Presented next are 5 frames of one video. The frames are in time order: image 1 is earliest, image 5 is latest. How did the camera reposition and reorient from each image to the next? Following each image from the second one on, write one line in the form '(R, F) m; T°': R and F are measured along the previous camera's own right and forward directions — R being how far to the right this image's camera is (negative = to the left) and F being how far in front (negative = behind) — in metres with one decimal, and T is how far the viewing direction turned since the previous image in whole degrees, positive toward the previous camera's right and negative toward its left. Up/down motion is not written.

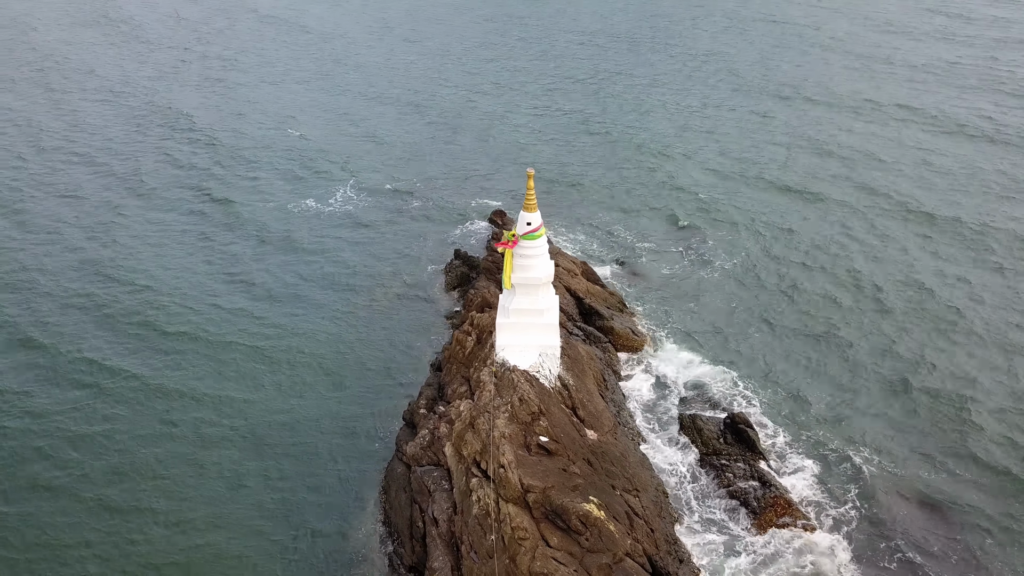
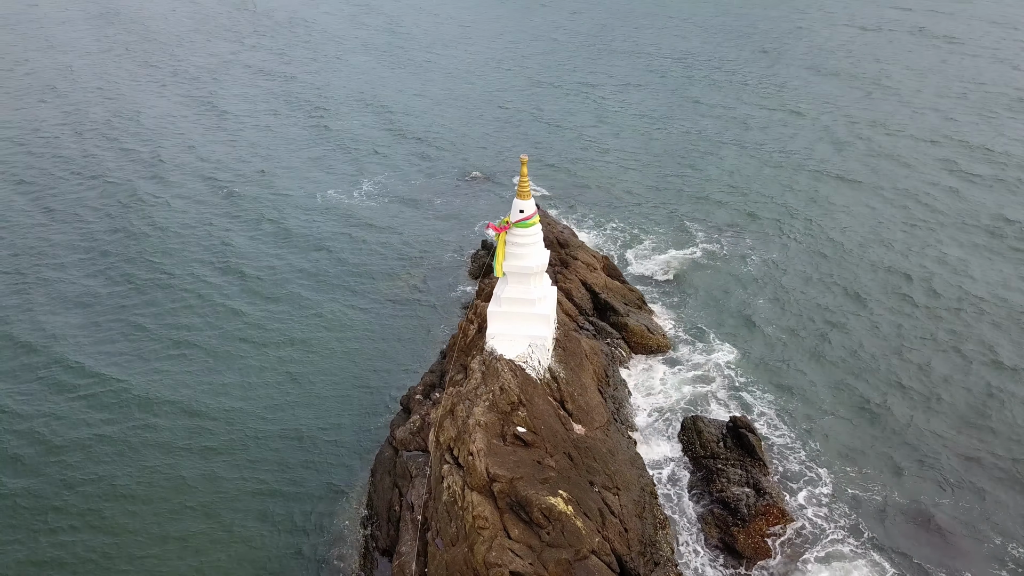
(+2.4, +0.4) m; -5°
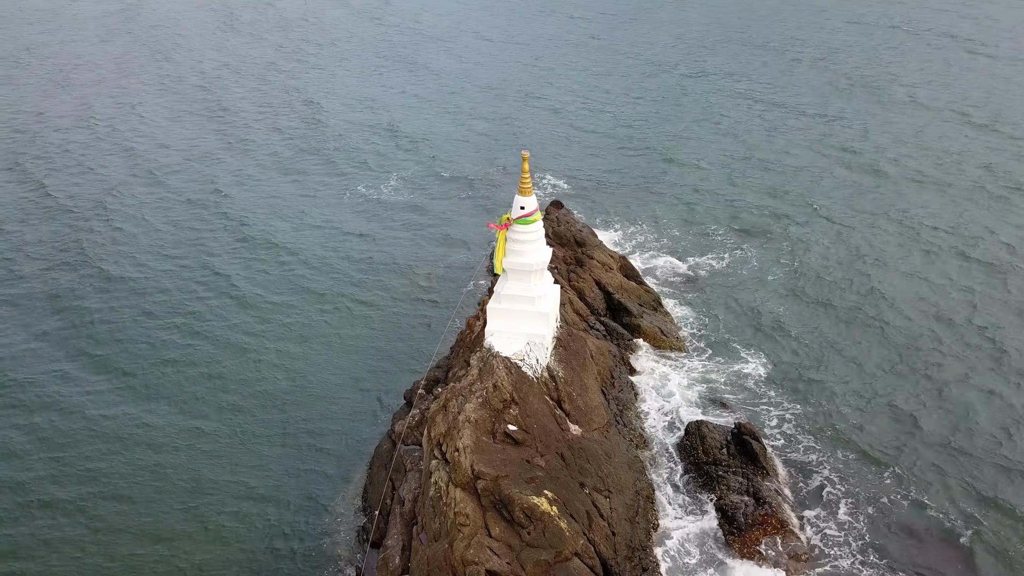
(+1.4, +0.2) m; -3°
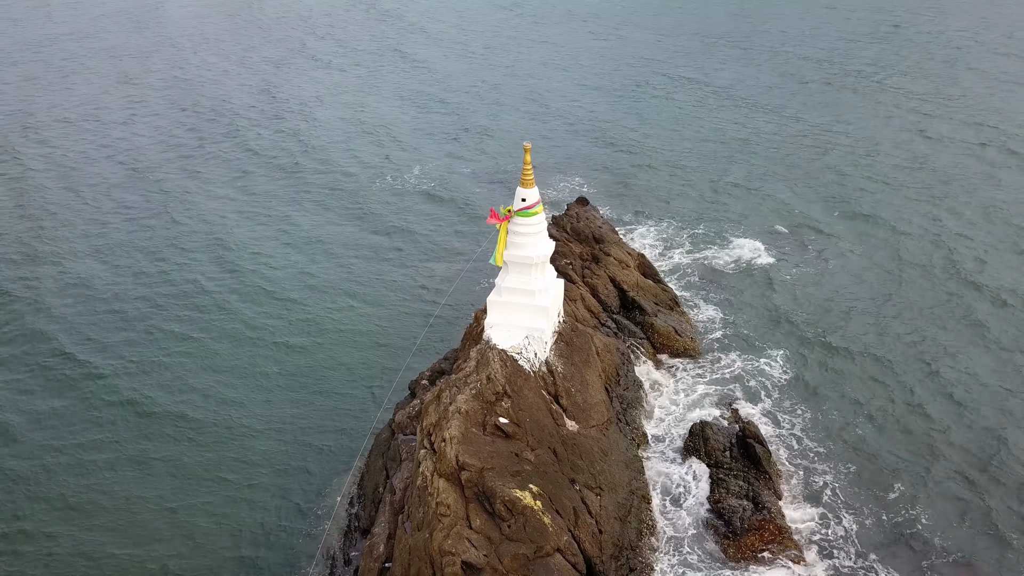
(+1.4, +0.2) m; -3°
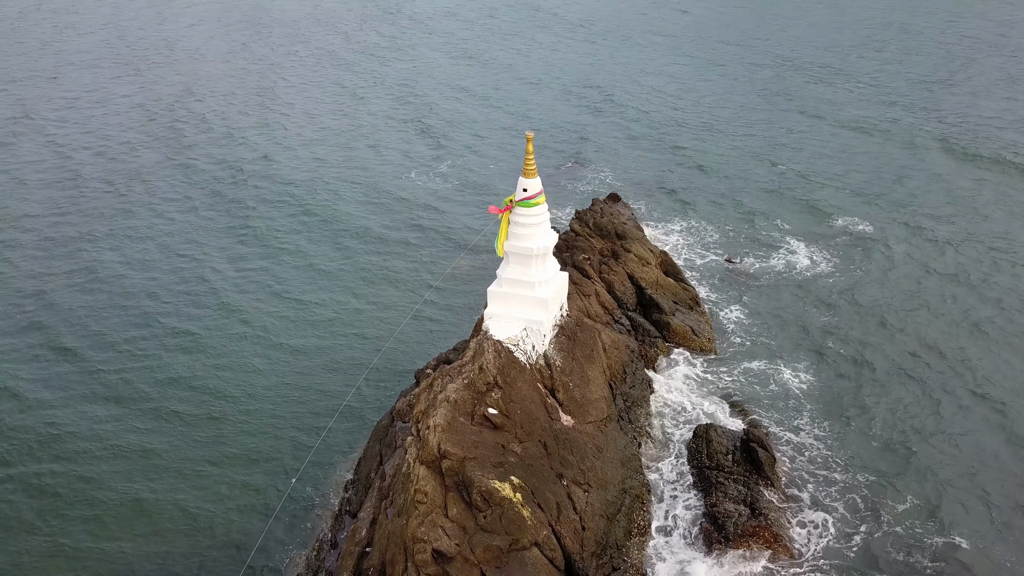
(+1.7, +0.3) m; -4°
